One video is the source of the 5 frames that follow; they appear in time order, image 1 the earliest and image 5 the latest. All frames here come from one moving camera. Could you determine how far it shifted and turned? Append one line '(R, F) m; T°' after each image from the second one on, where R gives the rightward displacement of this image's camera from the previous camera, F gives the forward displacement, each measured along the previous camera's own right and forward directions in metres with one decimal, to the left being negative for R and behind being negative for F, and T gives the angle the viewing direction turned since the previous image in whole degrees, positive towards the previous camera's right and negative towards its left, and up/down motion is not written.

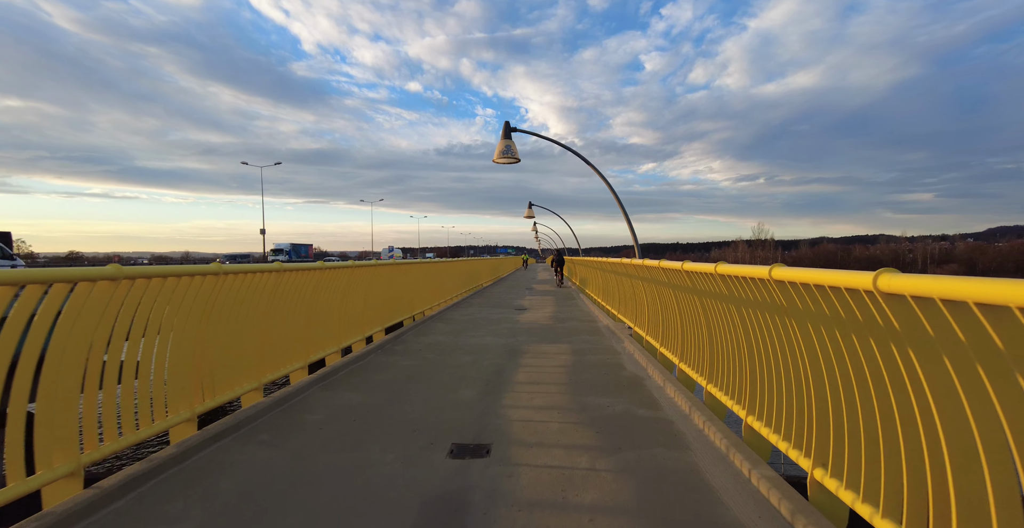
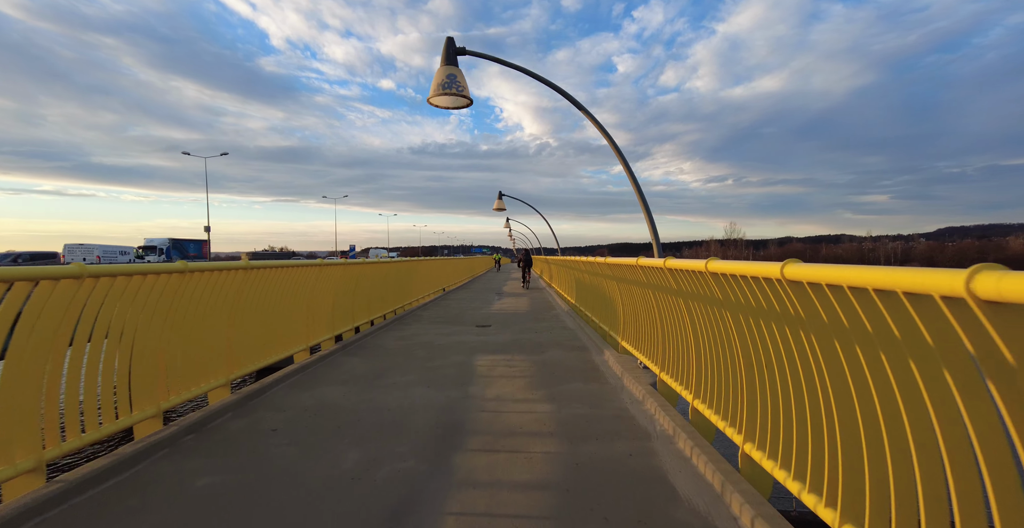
(+0.1, +0.8) m; +3°
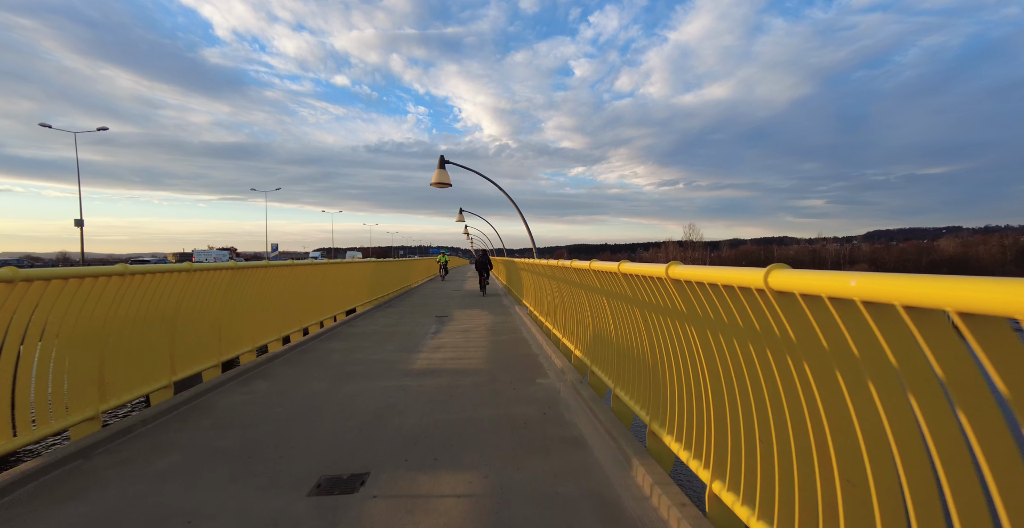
(+0.1, +1.6) m; +5°
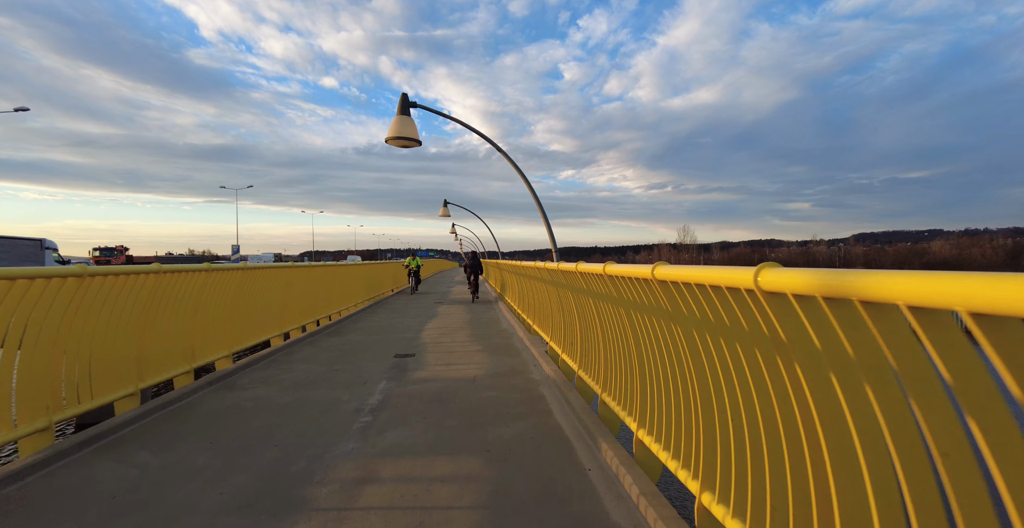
(-0.1, +1.2) m; +1°
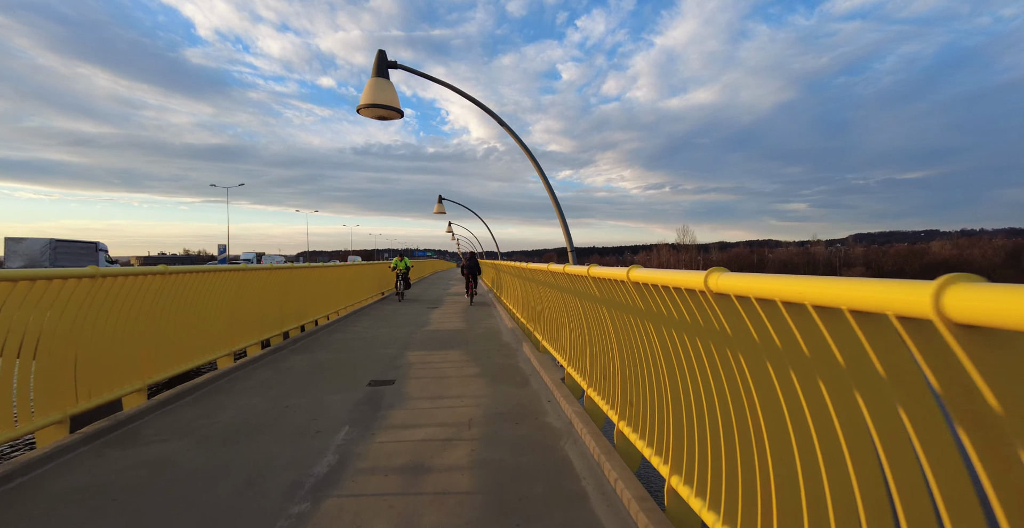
(0.0, +0.4) m; 0°
